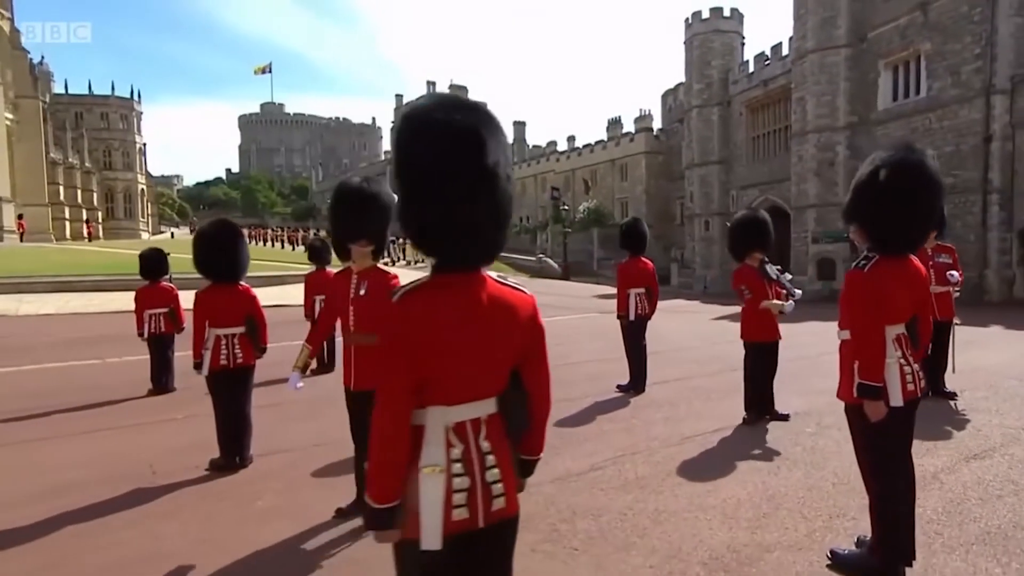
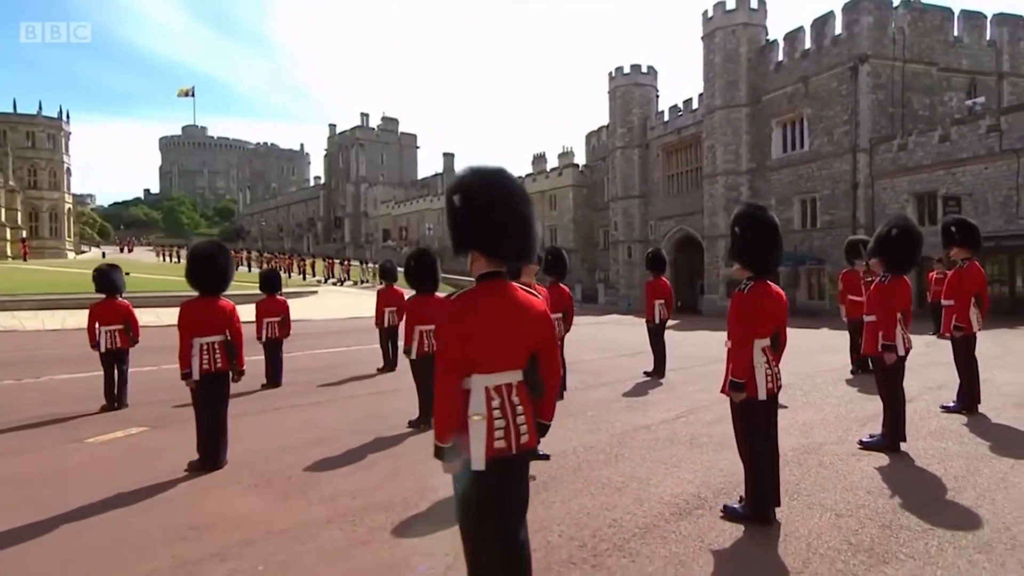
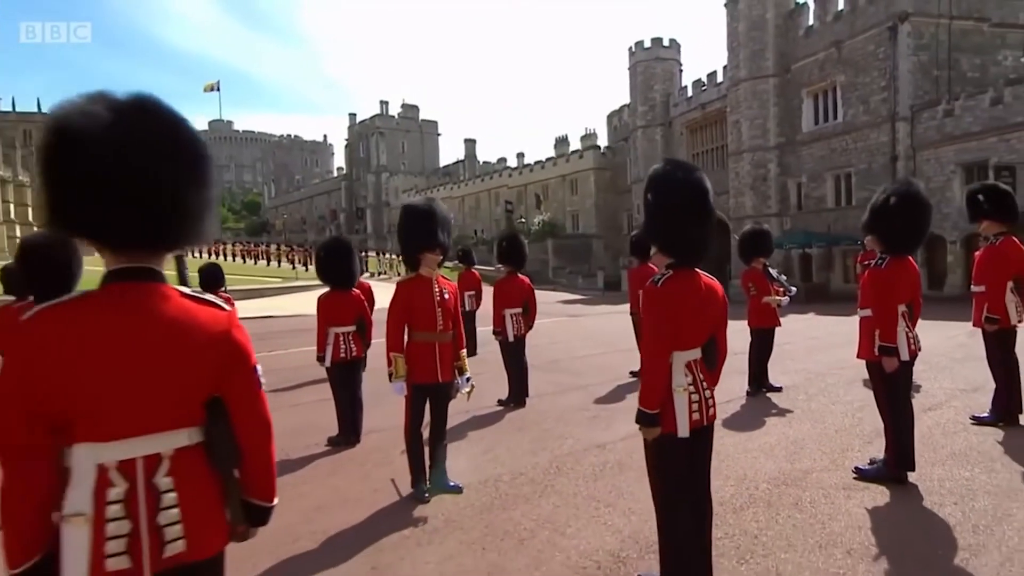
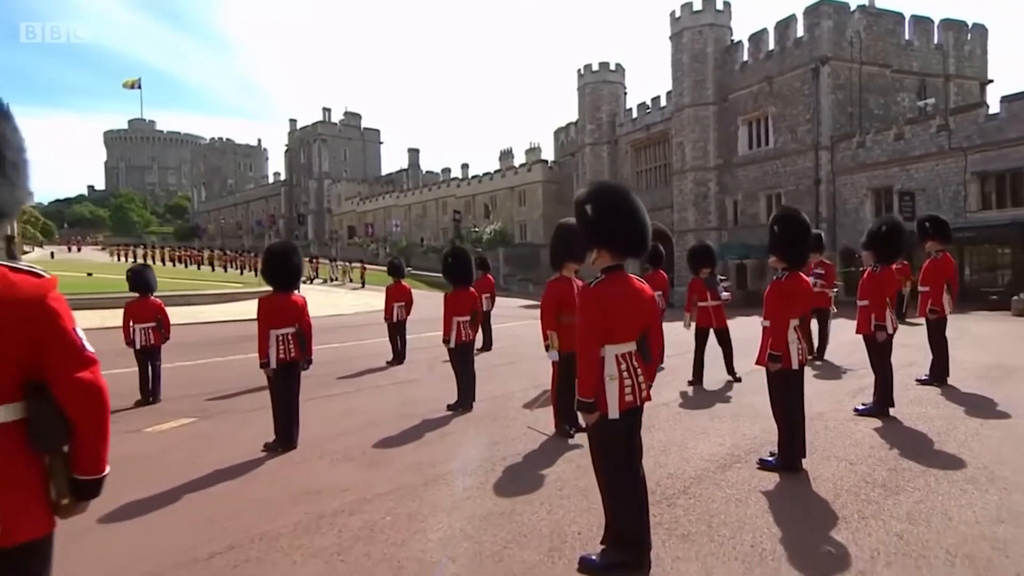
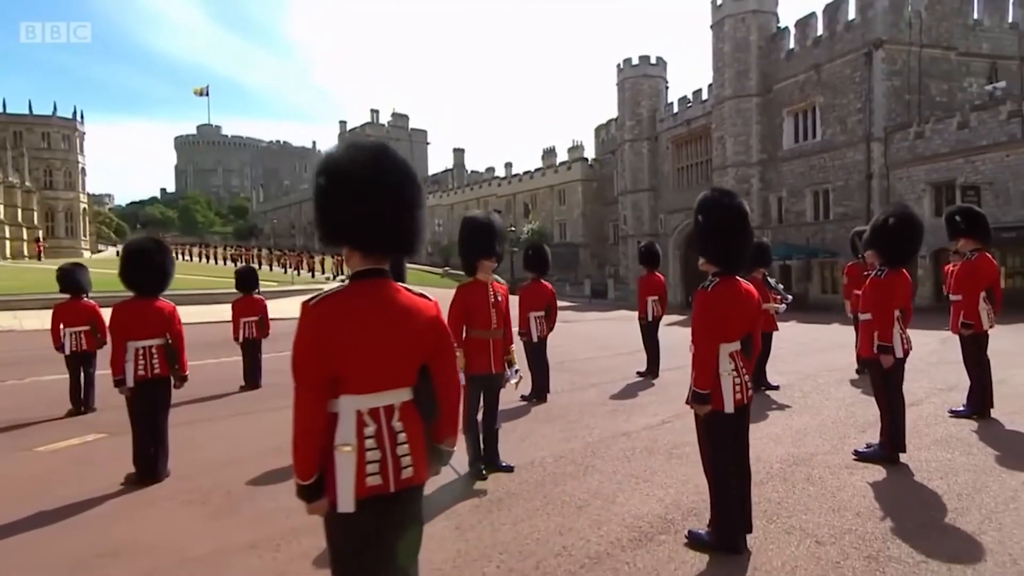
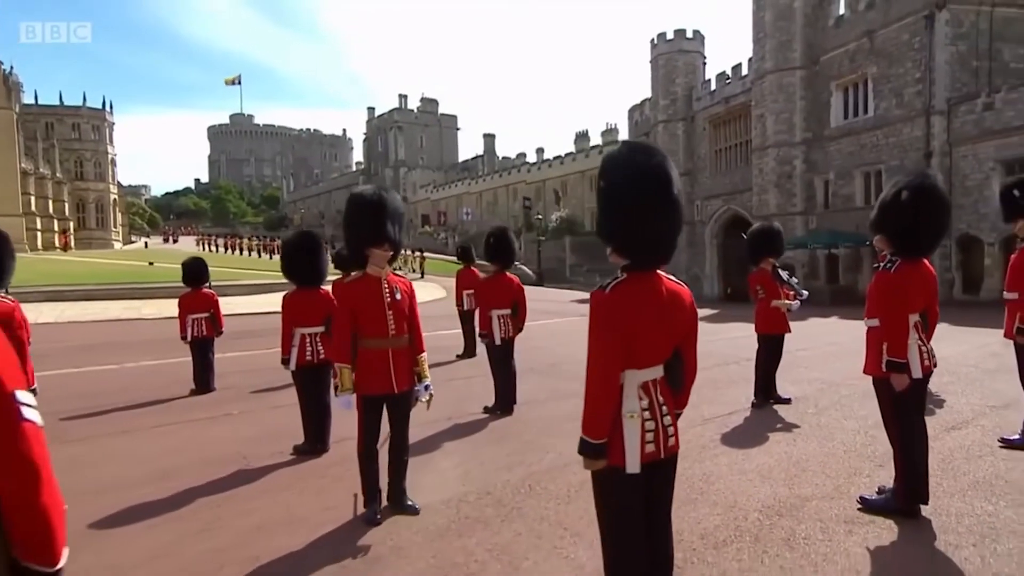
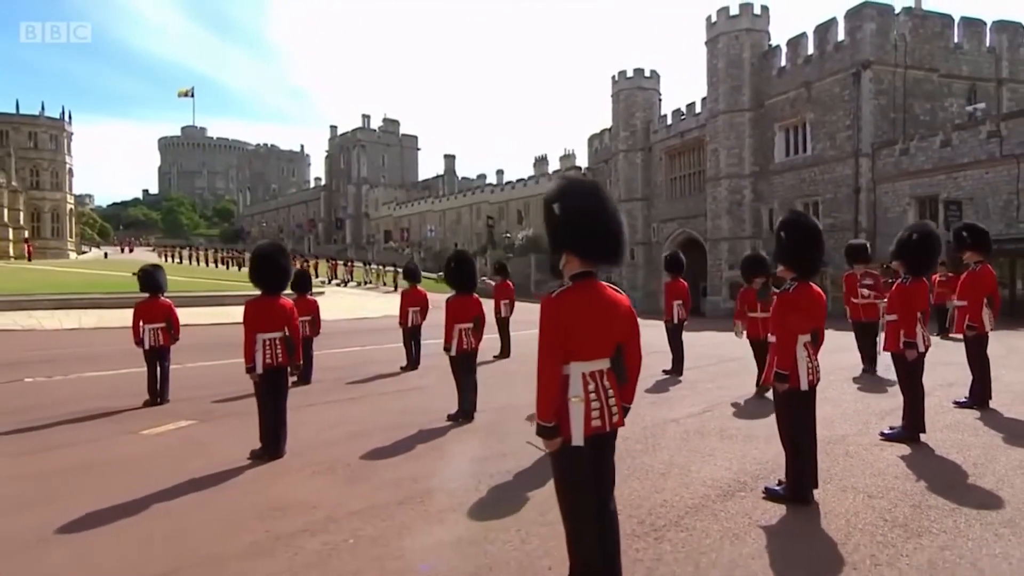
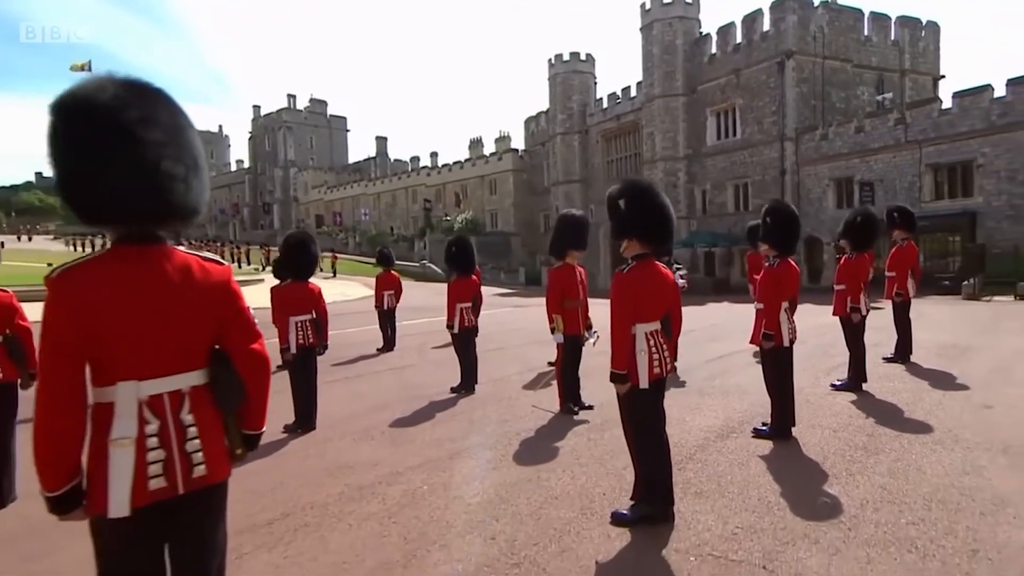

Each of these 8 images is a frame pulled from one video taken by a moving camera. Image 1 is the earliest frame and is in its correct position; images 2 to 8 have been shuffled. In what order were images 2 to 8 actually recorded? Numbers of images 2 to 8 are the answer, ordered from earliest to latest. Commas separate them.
6, 3, 5, 2, 7, 4, 8
